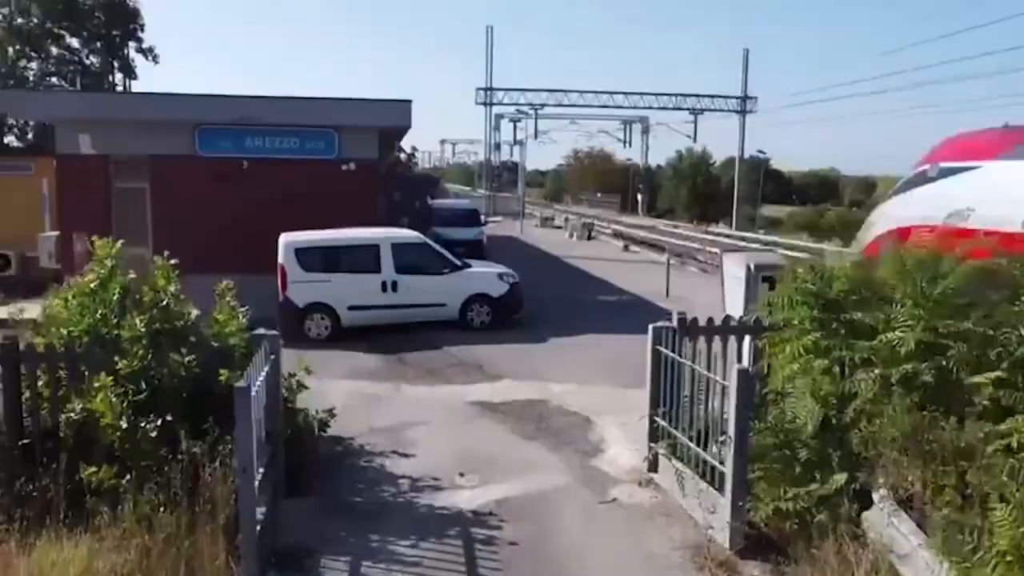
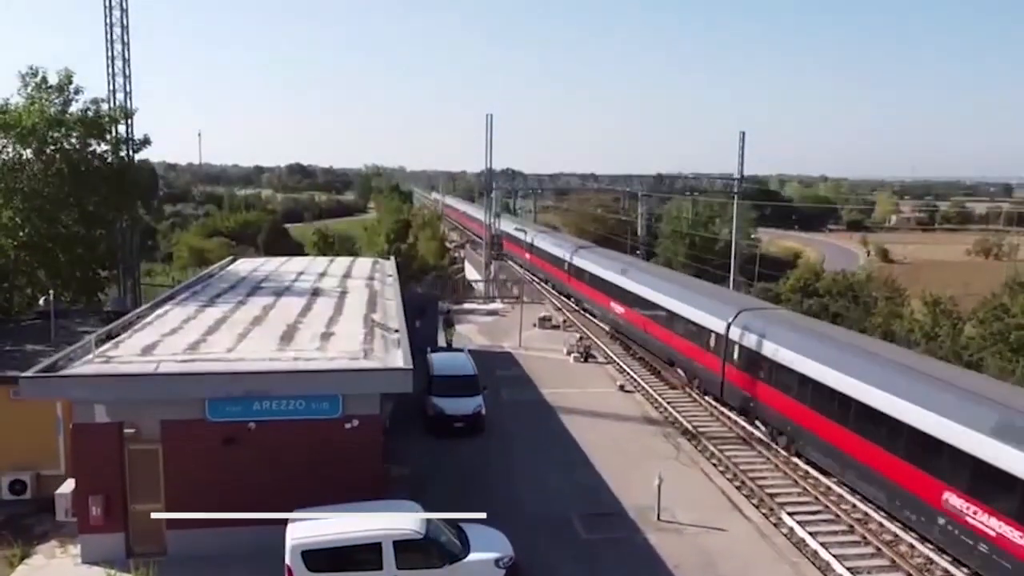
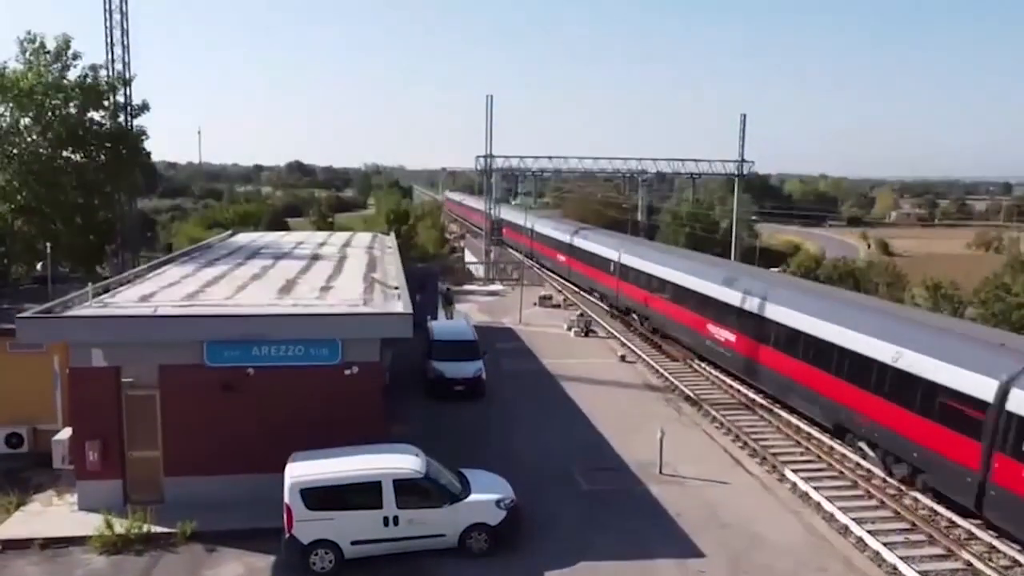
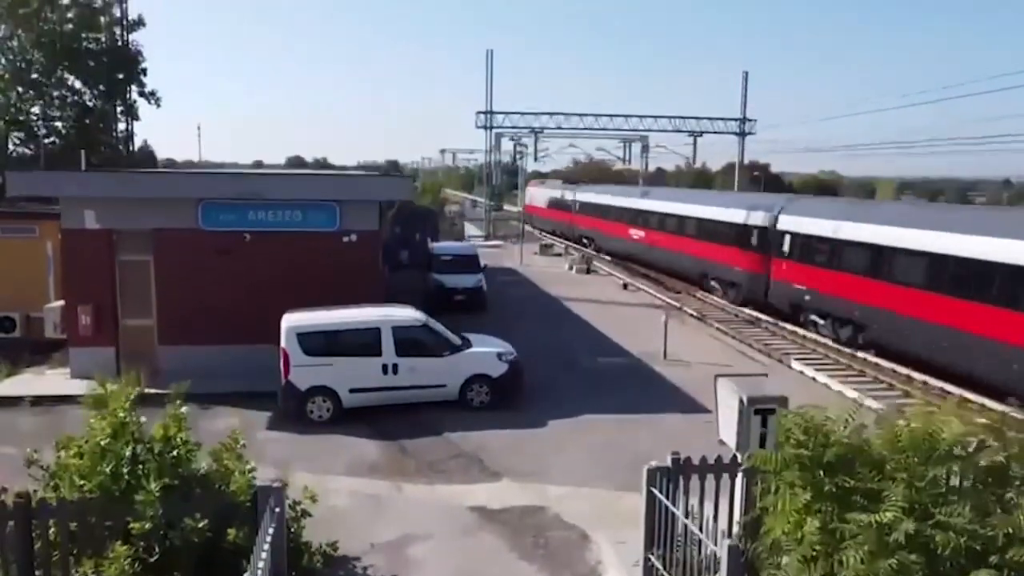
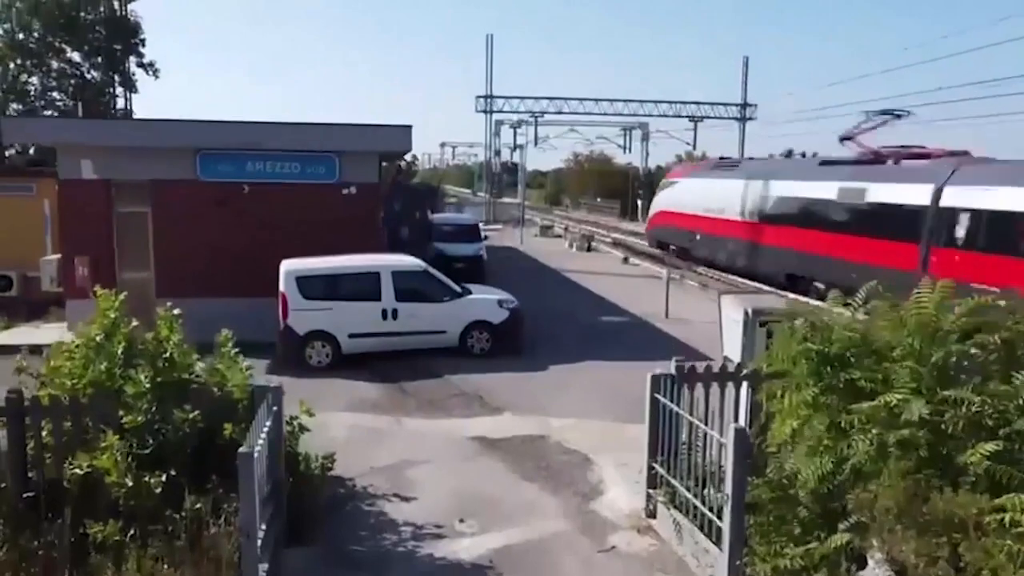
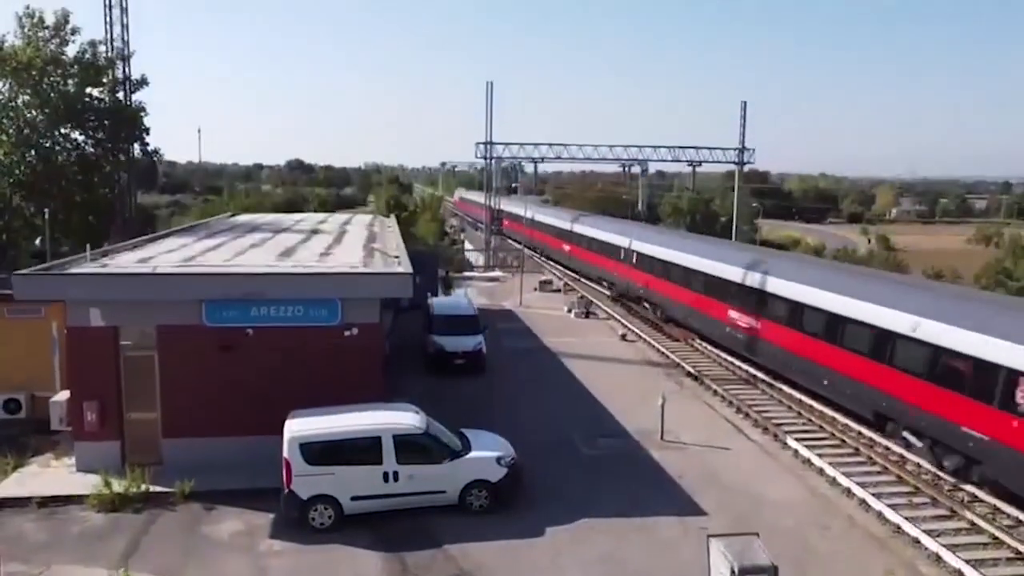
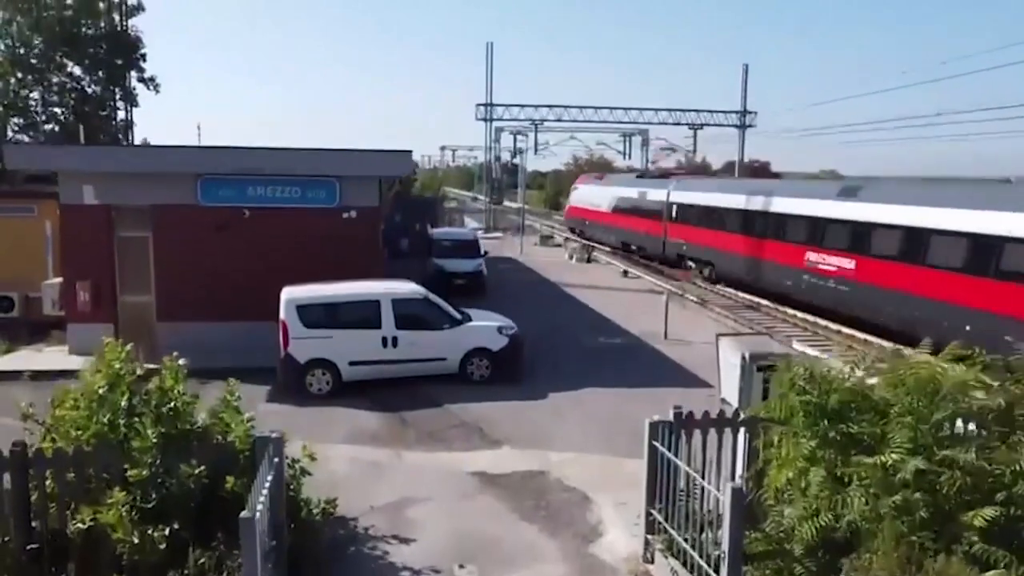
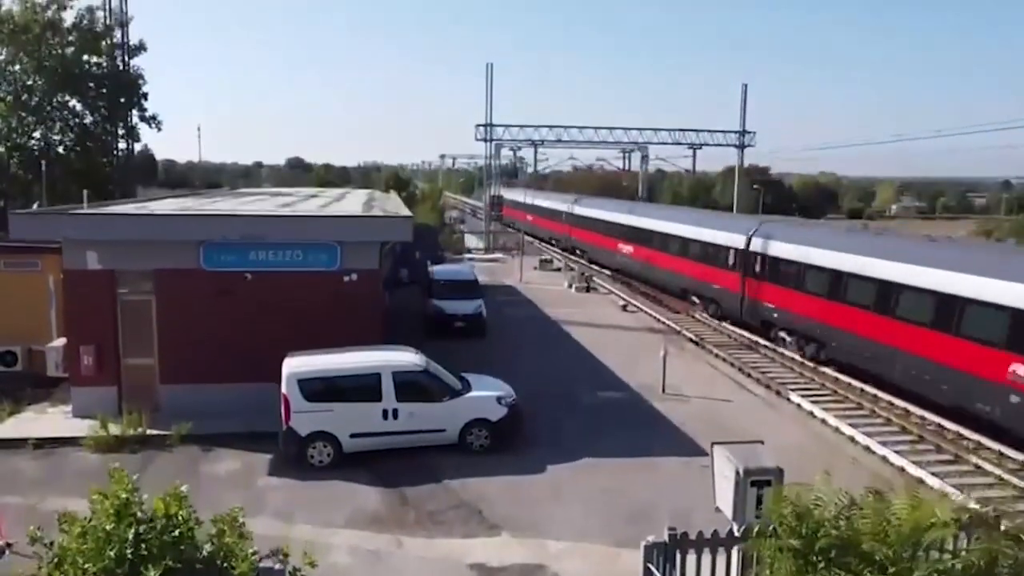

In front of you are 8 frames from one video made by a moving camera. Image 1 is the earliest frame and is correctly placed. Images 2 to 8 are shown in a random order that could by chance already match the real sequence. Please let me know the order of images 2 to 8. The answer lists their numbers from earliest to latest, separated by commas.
5, 7, 4, 8, 6, 3, 2
